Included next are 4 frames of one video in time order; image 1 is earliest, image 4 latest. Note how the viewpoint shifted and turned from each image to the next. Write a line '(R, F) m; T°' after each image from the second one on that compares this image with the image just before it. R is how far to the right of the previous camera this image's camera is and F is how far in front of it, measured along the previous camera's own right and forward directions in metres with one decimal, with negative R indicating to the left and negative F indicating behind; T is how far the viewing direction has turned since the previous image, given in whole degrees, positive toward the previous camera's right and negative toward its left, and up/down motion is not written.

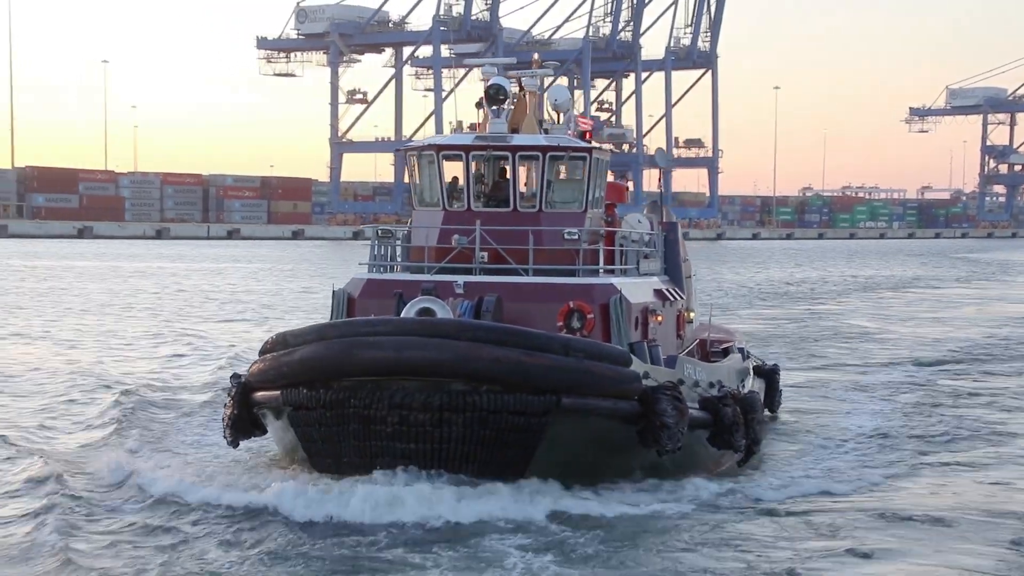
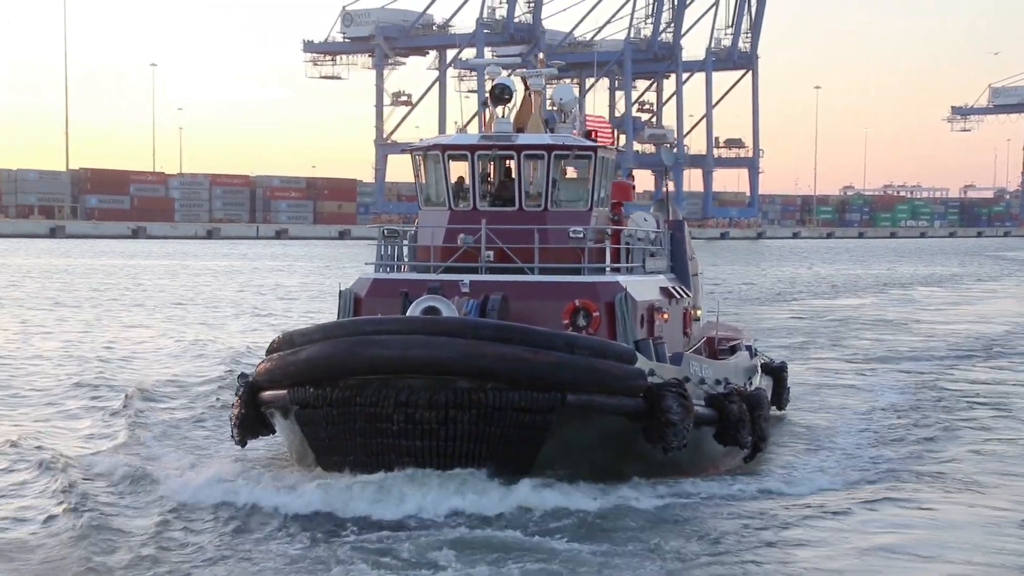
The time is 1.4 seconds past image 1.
(+0.5, -0.2) m; -3°
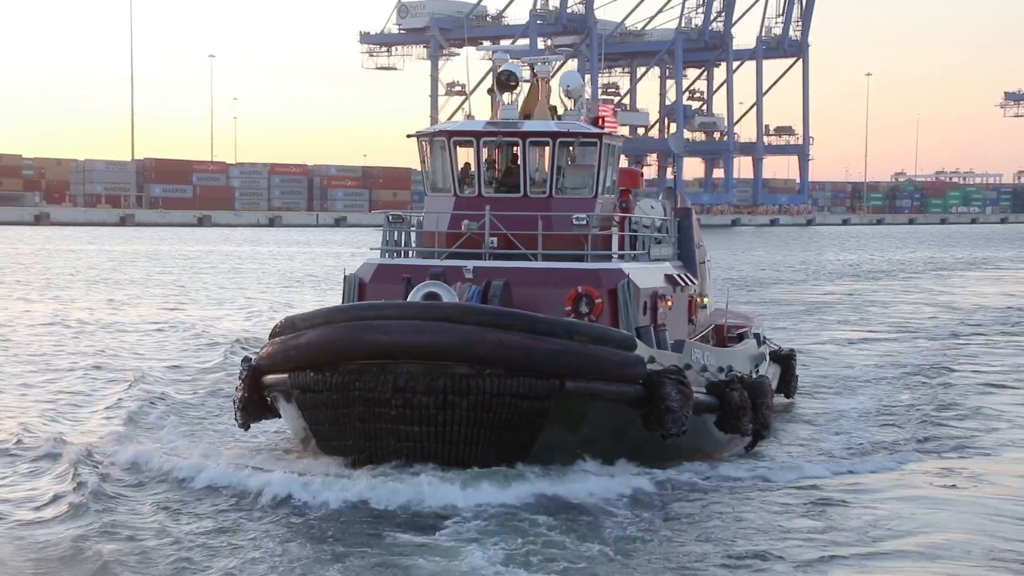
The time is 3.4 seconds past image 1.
(+0.7, -0.2) m; -5°
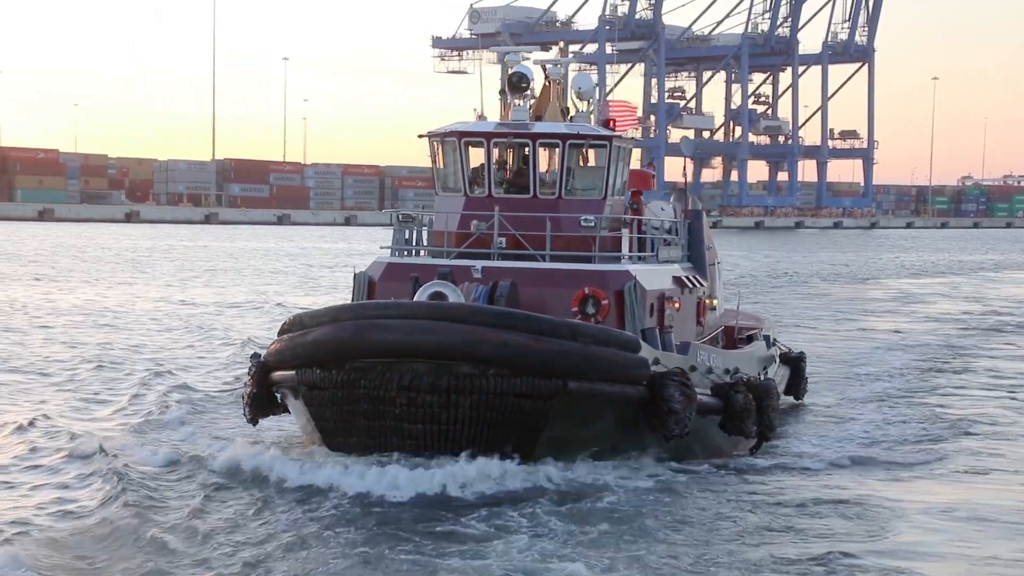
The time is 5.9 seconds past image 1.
(+0.9, -0.3) m; -6°
